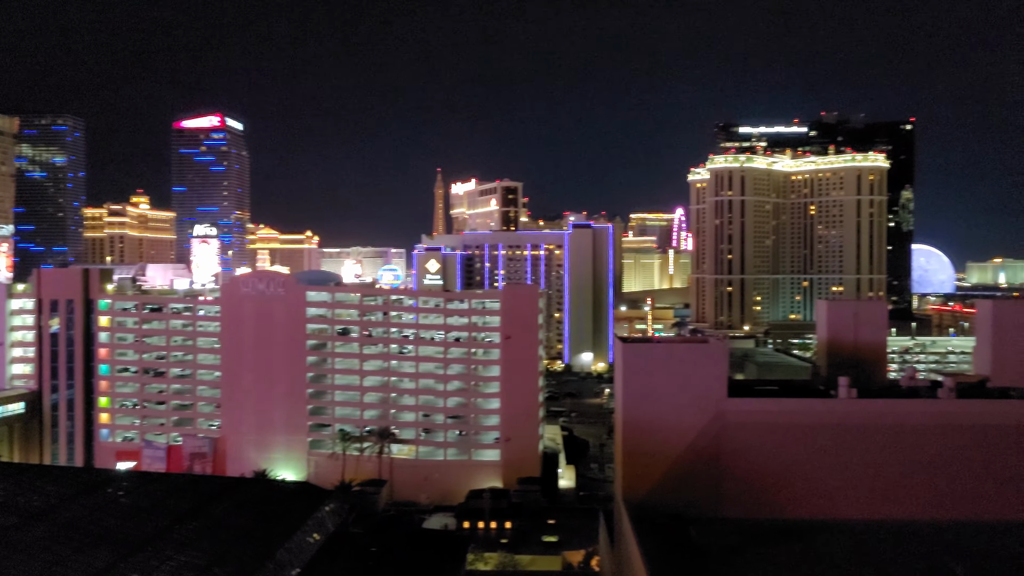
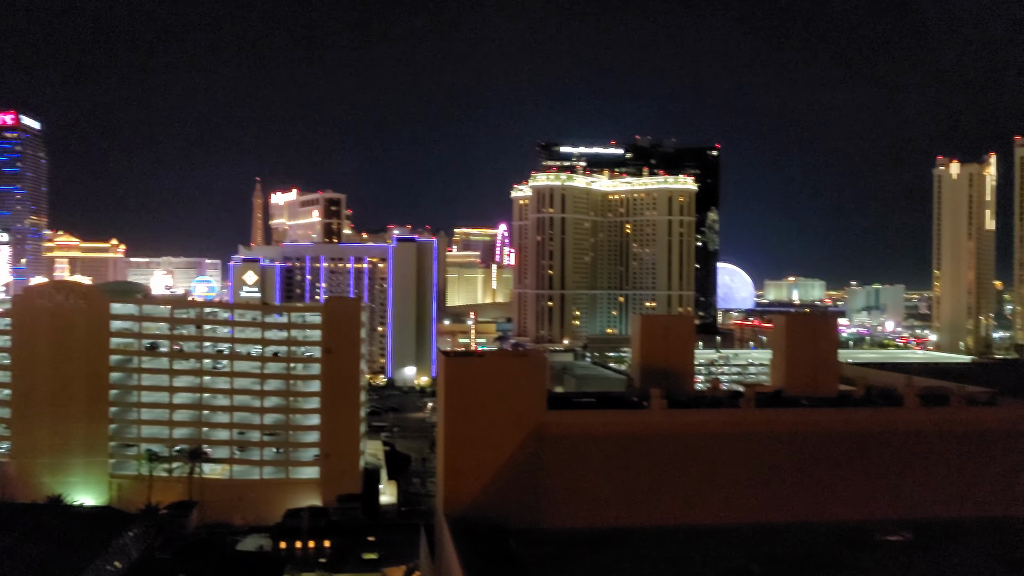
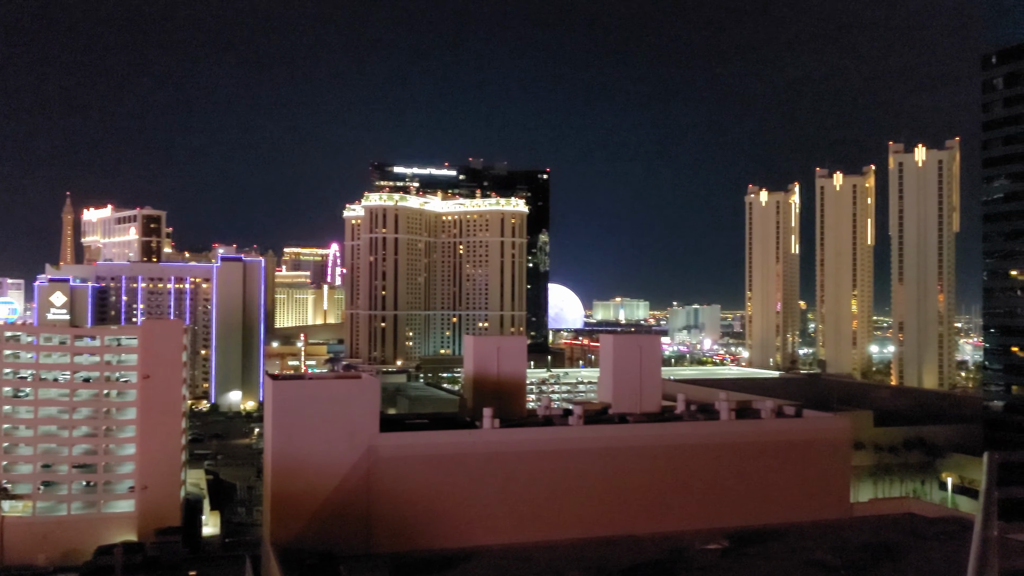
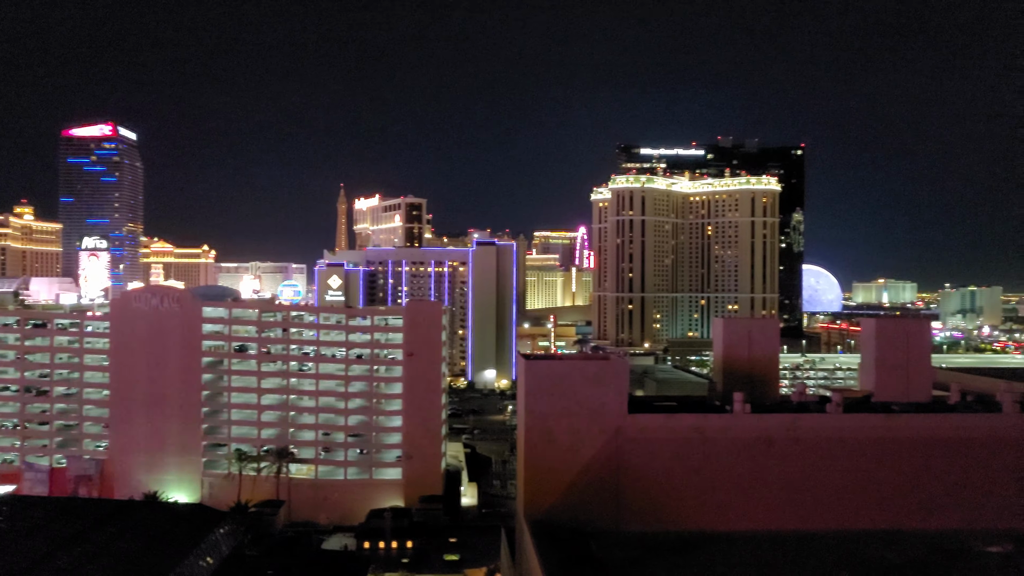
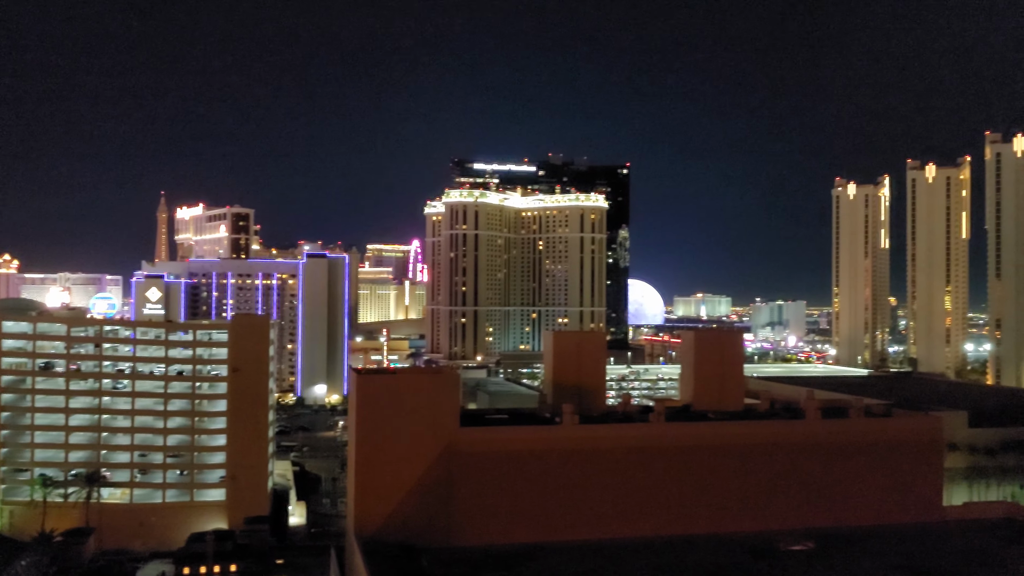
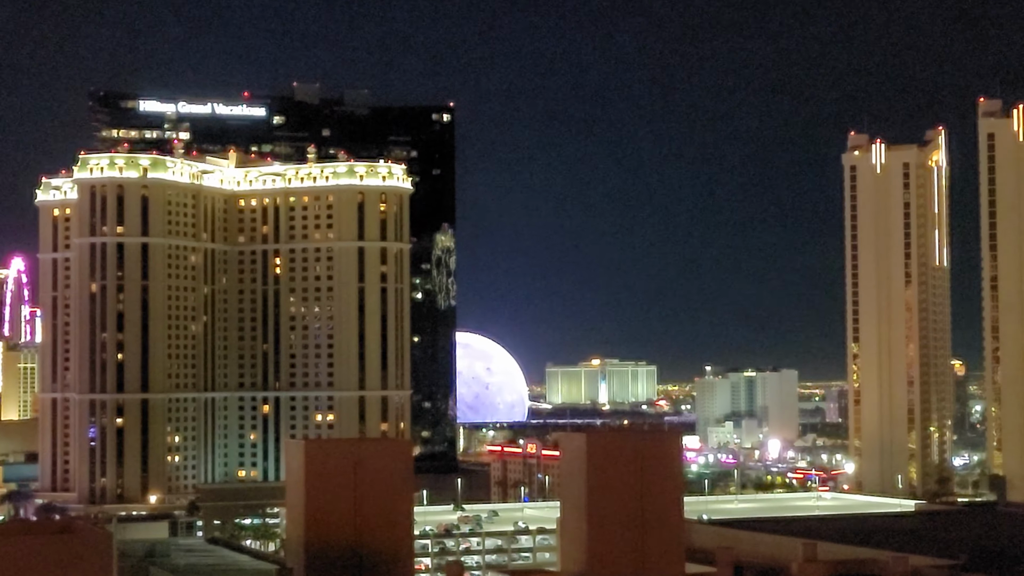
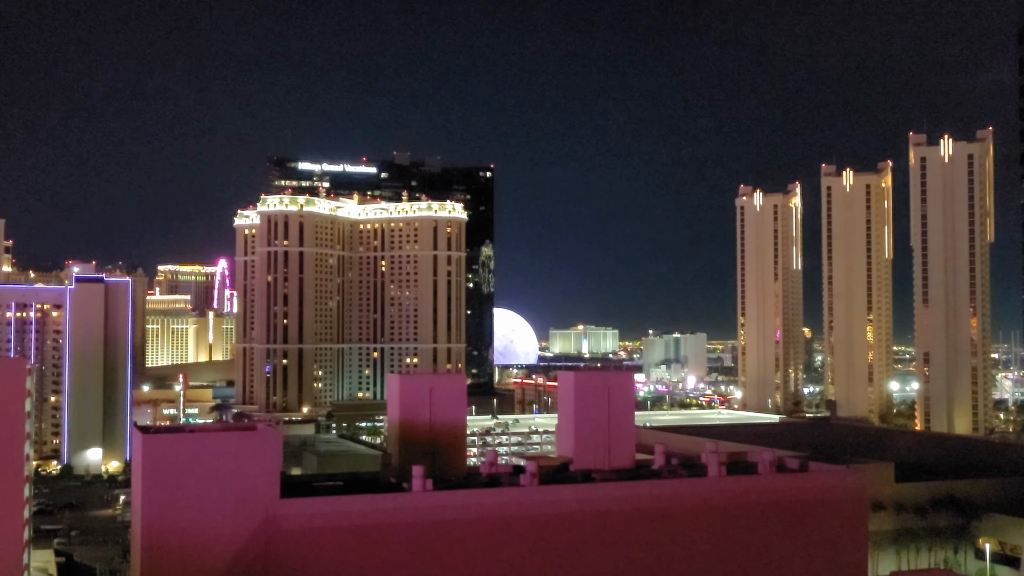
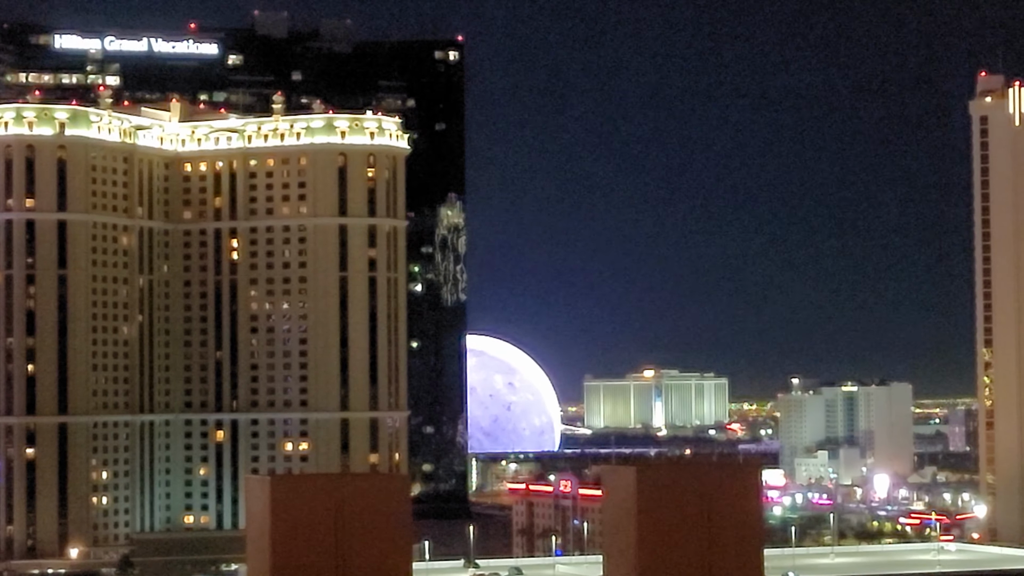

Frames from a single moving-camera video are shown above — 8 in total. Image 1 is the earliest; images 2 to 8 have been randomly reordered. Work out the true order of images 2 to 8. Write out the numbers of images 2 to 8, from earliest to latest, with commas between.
4, 2, 5, 3, 7, 6, 8
